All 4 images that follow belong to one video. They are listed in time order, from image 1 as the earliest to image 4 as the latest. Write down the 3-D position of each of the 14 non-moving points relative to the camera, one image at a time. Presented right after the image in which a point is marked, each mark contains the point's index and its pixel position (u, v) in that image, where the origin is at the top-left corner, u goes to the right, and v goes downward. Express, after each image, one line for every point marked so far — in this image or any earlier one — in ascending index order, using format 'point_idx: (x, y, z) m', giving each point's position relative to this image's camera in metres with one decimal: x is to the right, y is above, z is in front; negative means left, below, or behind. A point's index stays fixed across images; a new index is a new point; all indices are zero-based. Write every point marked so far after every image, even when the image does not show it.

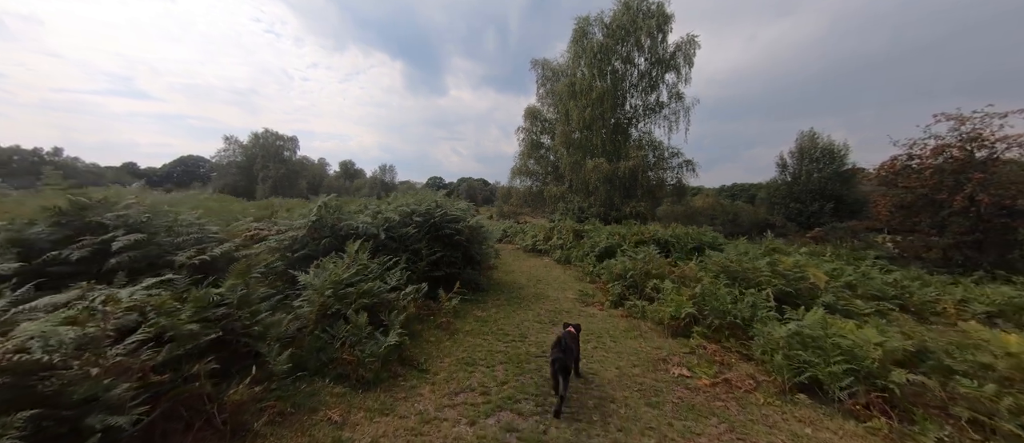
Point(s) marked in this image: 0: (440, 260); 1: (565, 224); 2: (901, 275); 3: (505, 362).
0: (-1.6, -0.9, +7.5) m
1: (+2.6, -0.2, +16.5) m
2: (+11.0, -1.5, +9.6) m
3: (-0.1, -1.9, +4.5) m
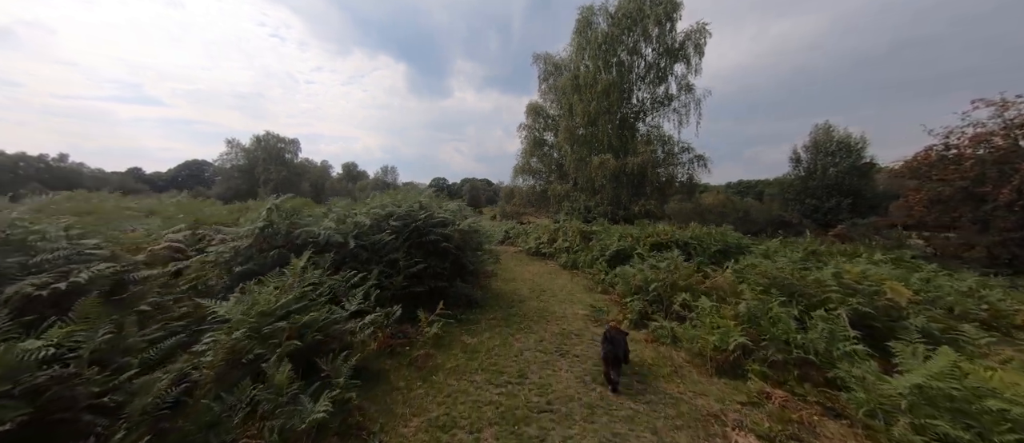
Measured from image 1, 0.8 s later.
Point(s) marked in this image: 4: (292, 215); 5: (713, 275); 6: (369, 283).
0: (-1.6, -0.9, +6.2) m
1: (+2.7, -0.2, +15.2) m
2: (+11.0, -1.4, +8.2) m
3: (-0.2, -1.9, +3.3) m
4: (-3.6, +0.1, +5.6) m
5: (+4.3, -1.2, +7.3) m
6: (-2.2, -0.9, +5.2) m
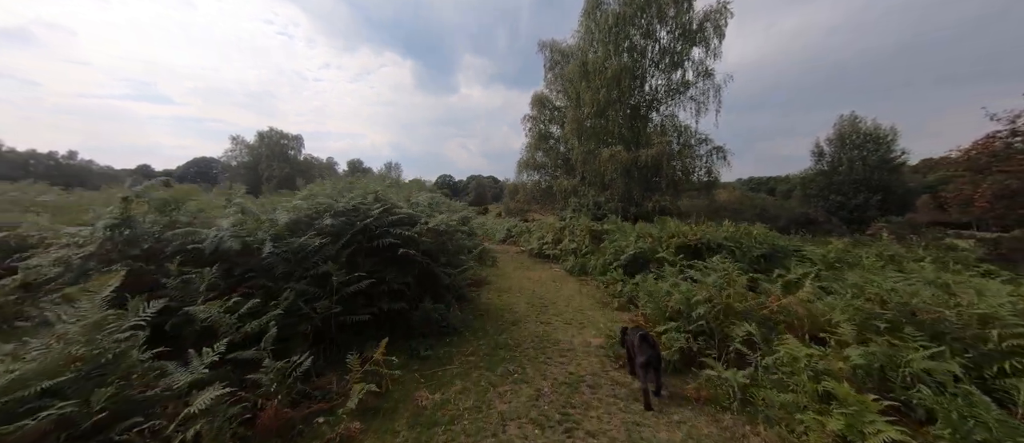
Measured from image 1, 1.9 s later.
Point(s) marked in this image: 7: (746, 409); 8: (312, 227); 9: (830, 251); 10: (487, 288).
0: (-1.8, -0.9, +4.4) m
1: (+2.6, -0.1, +13.3) m
2: (+10.8, -1.4, +6.1) m
3: (-0.4, -1.9, +1.4) m
4: (-3.8, +0.1, +3.8) m
5: (+4.1, -1.1, +5.4) m
6: (-2.4, -0.9, +3.5) m
7: (+2.2, -1.8, +3.2) m
8: (-2.5, -0.1, +4.3) m
9: (+7.6, -0.7, +8.1) m
10: (-0.6, -1.6, +8.4) m
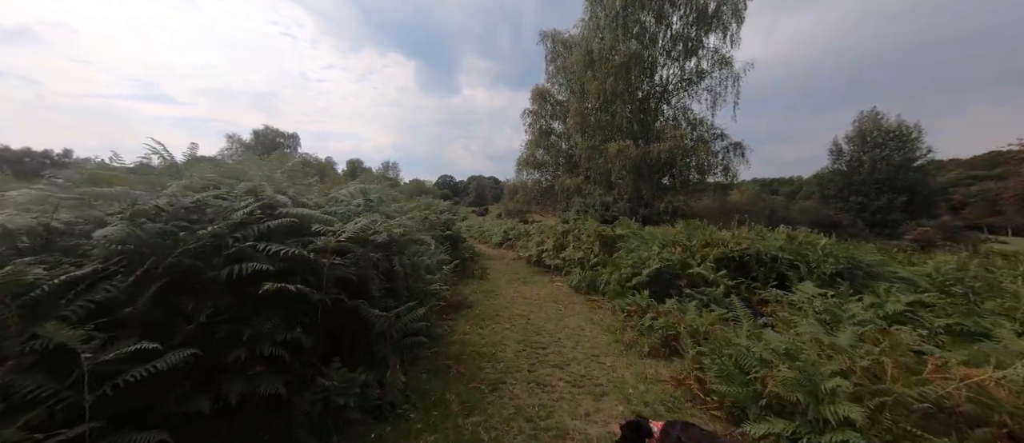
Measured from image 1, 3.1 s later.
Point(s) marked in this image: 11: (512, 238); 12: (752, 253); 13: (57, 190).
0: (-2.0, -1.0, +2.3) m
1: (+2.4, -0.2, +11.2) m
2: (+10.6, -1.5, +4.0) m
3: (-0.6, -2.0, -0.7) m
4: (-4.0, +0.1, +1.7) m
5: (+3.9, -1.2, +3.3) m
6: (-2.6, -1.0, +1.3) m
7: (+2.0, -1.9, +1.1) m
8: (-2.8, -0.1, +2.2) m
9: (+7.4, -0.8, +6.0) m
10: (-0.8, -1.7, +6.3) m
11: (0.0, -1.0, +19.9) m
12: (+4.9, -0.6, +6.9) m
13: (-3.2, +0.2, +2.4) m
